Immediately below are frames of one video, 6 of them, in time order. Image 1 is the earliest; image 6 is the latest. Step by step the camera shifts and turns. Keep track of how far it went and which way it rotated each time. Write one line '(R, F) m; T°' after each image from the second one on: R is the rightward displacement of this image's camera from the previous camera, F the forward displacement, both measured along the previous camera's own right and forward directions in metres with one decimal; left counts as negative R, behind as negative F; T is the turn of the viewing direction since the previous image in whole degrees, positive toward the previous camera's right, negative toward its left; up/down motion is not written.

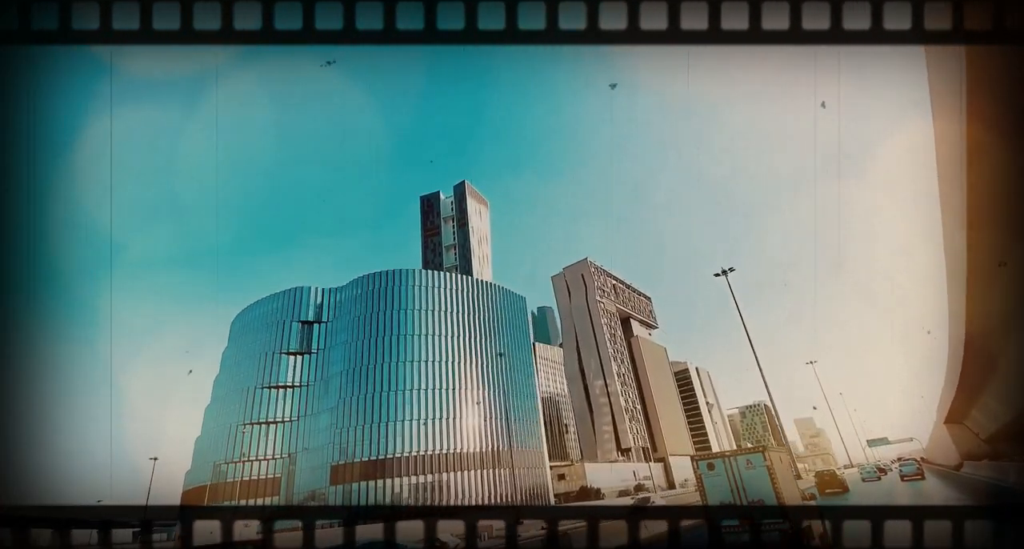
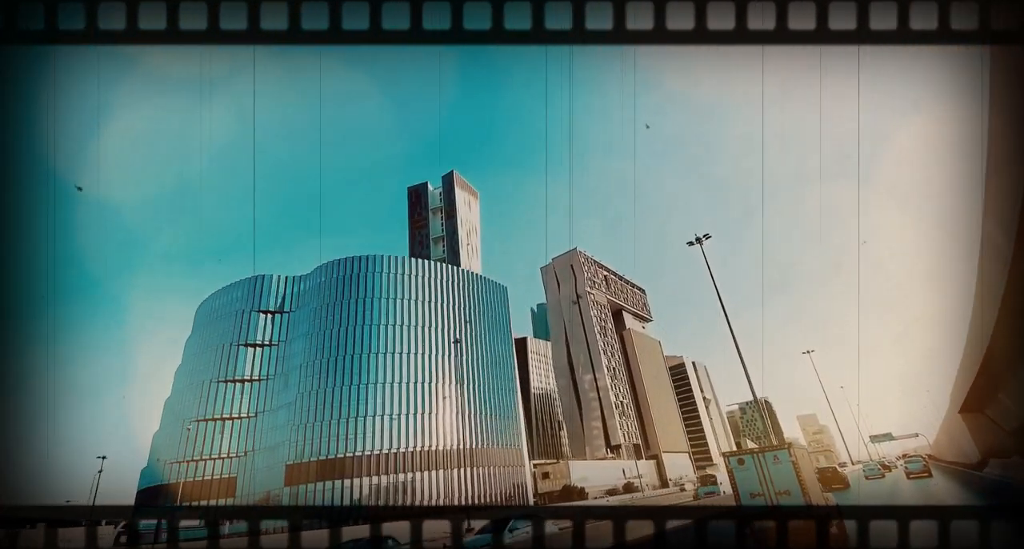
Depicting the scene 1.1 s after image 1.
(+0.7, +0.1) m; 0°
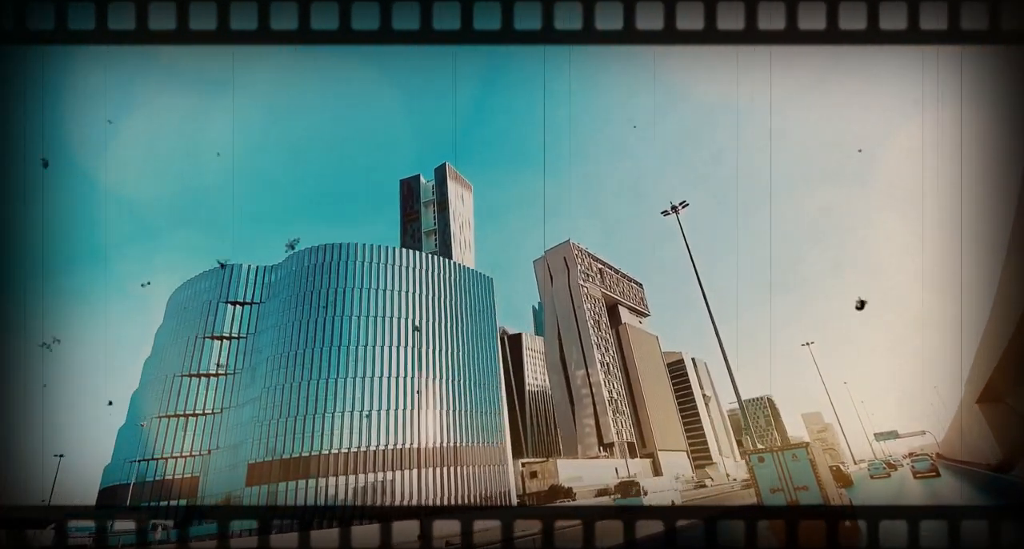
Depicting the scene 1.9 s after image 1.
(+1.2, -0.1) m; 0°
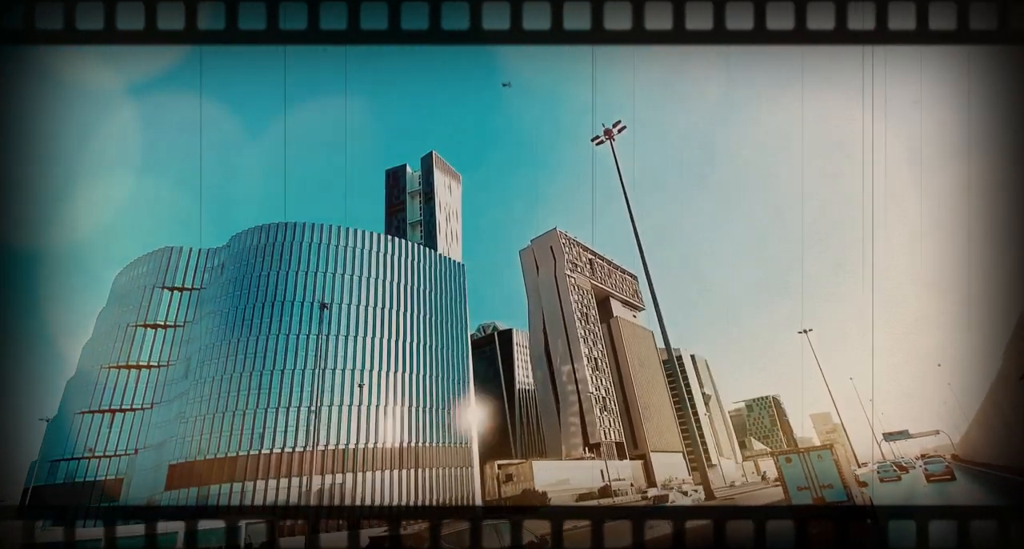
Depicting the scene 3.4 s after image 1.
(-0.2, +0.1) m; 0°
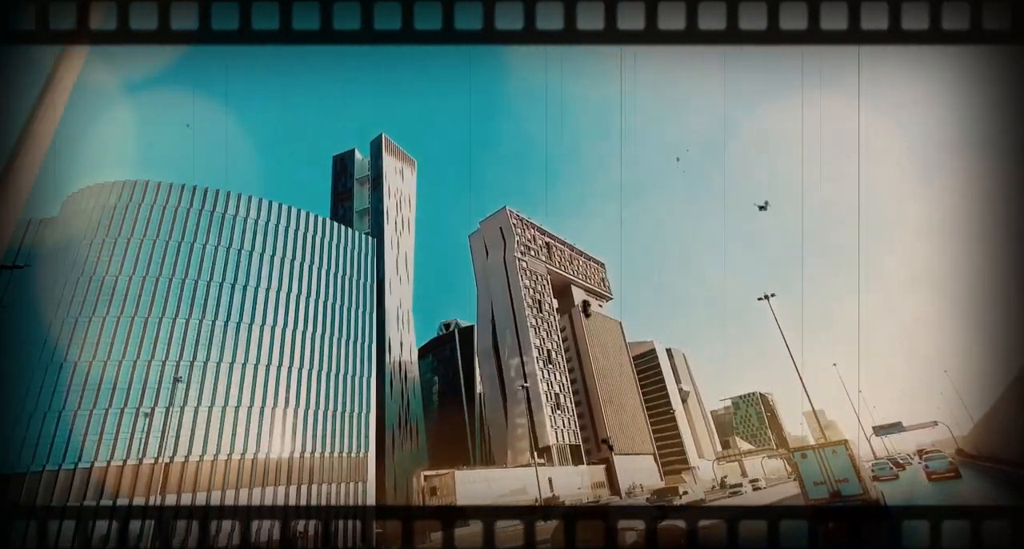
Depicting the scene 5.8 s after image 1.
(+0.2, 0.0) m; 0°
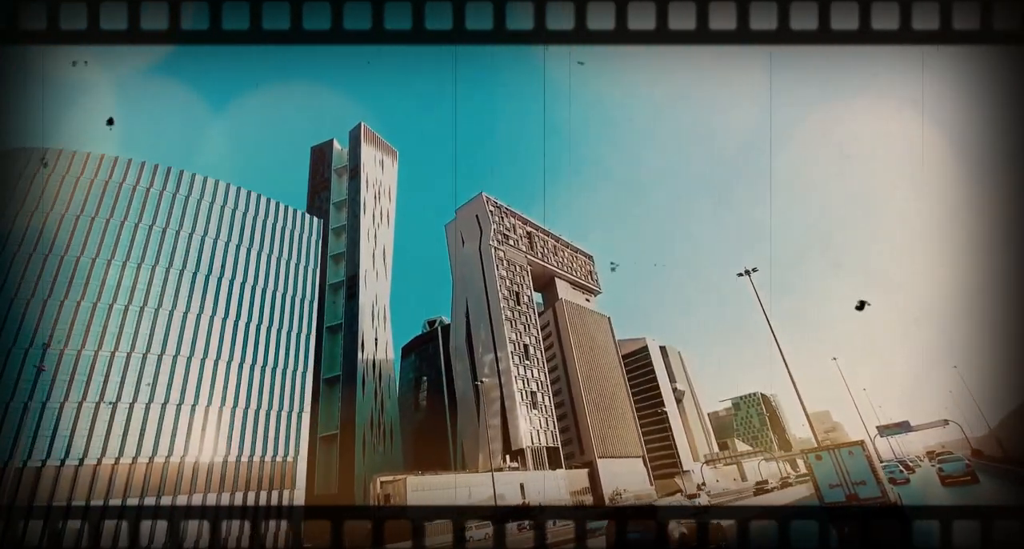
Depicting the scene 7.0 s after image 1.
(+0.1, +0.1) m; 0°
